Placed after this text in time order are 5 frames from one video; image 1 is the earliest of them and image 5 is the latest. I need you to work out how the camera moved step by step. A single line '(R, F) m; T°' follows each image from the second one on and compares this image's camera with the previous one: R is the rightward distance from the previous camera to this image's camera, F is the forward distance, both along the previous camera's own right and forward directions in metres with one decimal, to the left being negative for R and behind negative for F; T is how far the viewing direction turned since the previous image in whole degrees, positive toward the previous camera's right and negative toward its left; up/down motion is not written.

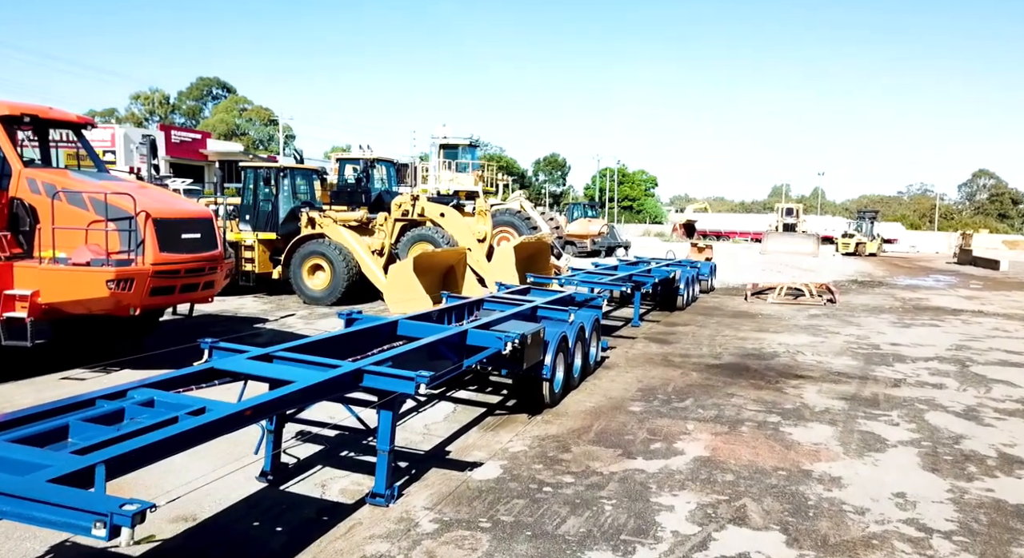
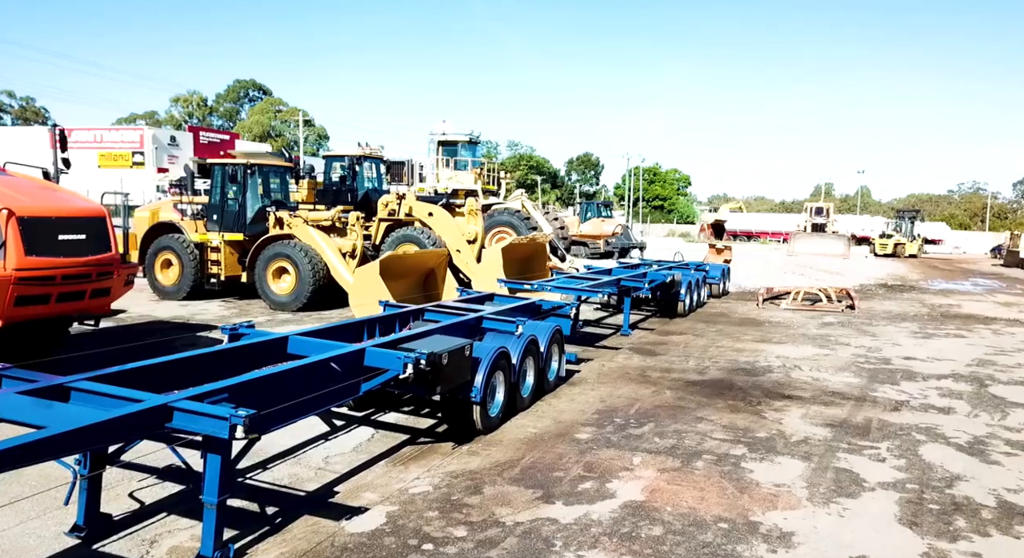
(+0.9, +0.9) m; -3°
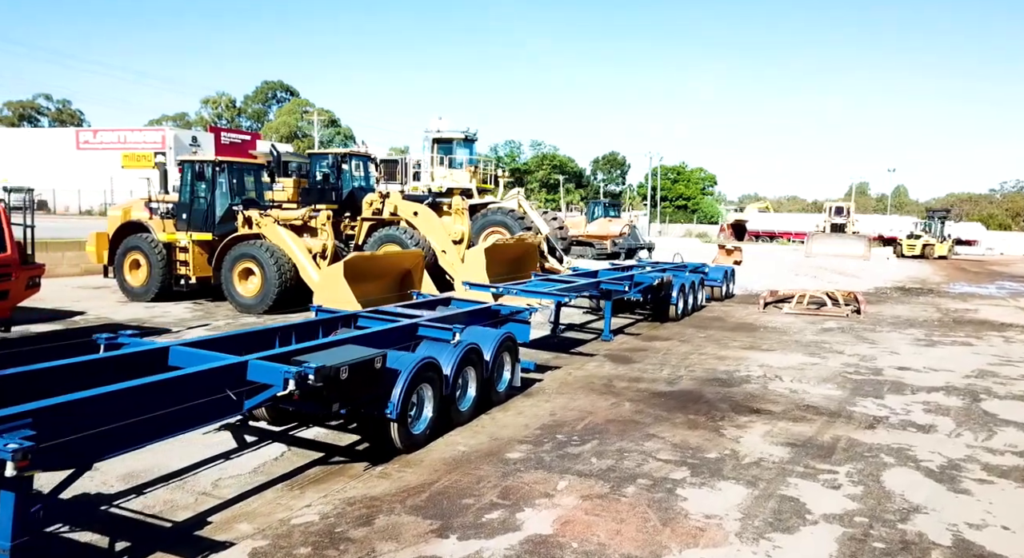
(+0.8, +0.5) m; -2°
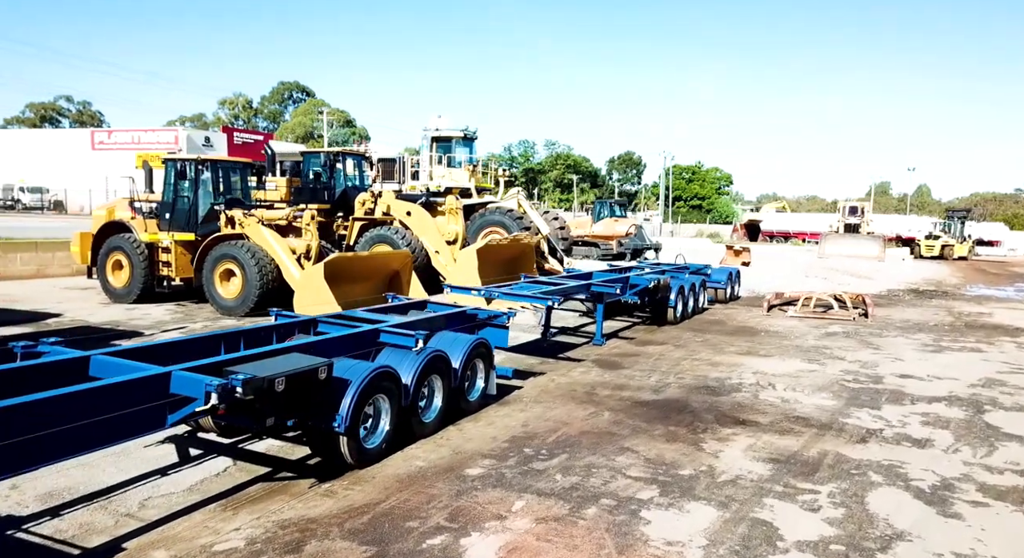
(+0.4, +0.4) m; -1°
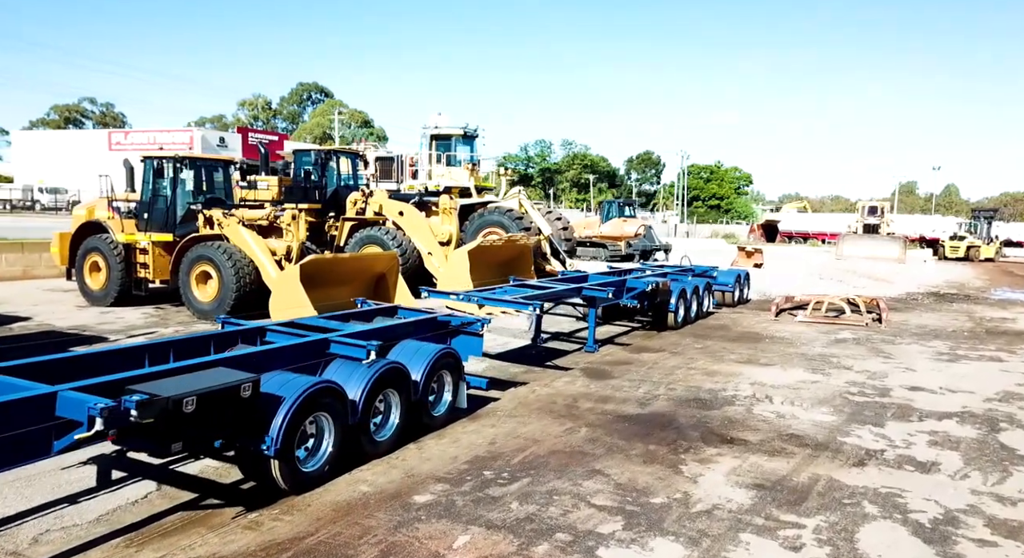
(+0.4, +0.5) m; -1°
